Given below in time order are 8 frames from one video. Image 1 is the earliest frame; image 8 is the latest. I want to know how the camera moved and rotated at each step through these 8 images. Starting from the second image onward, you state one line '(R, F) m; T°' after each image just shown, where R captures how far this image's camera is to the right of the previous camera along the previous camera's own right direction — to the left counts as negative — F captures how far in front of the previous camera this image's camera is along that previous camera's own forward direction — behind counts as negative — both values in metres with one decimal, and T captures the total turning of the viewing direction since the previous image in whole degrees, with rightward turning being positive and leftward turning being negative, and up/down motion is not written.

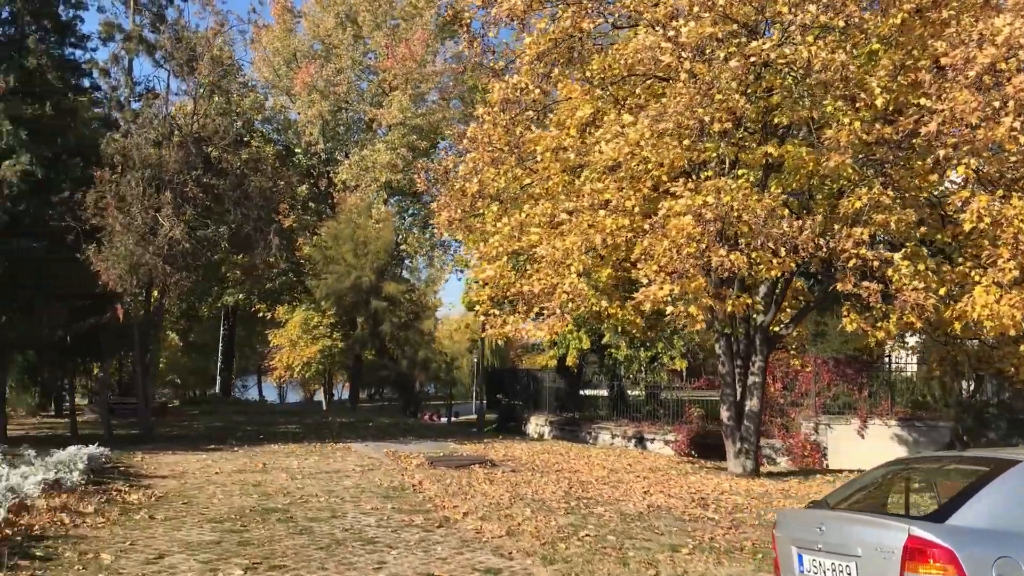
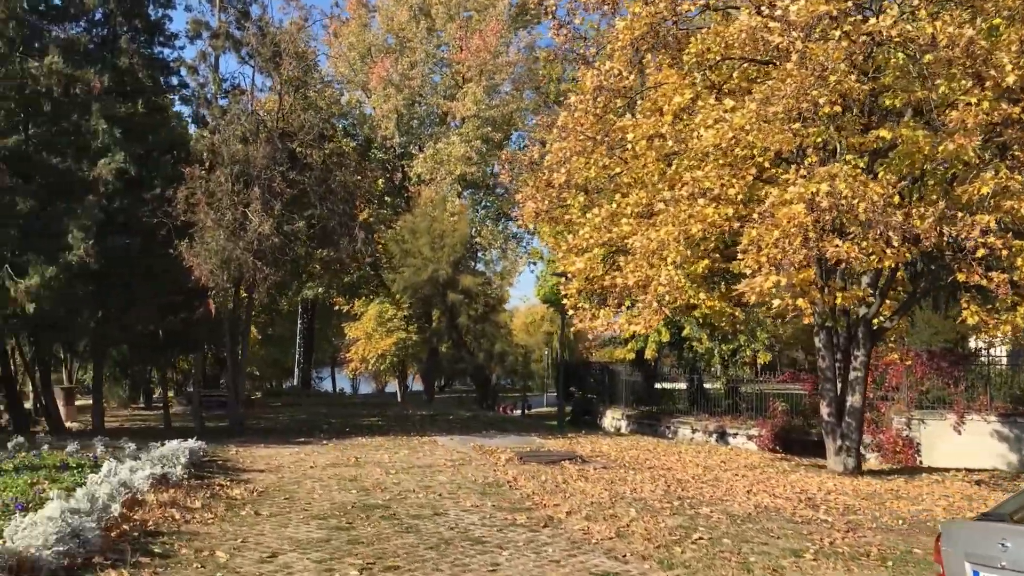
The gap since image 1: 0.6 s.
(-0.4, +0.2) m; -4°
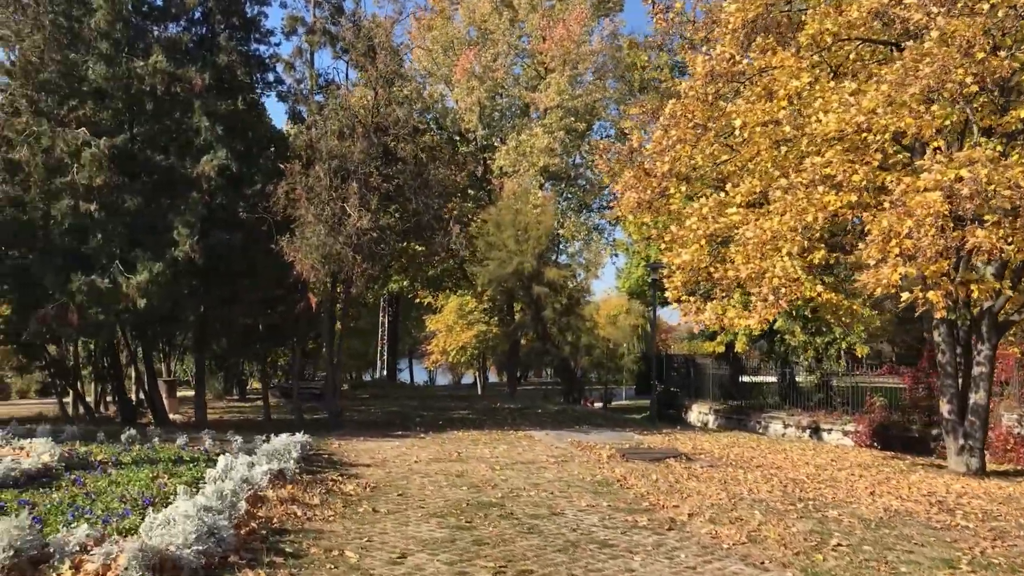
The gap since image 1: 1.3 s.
(-0.5, +0.2) m; -5°
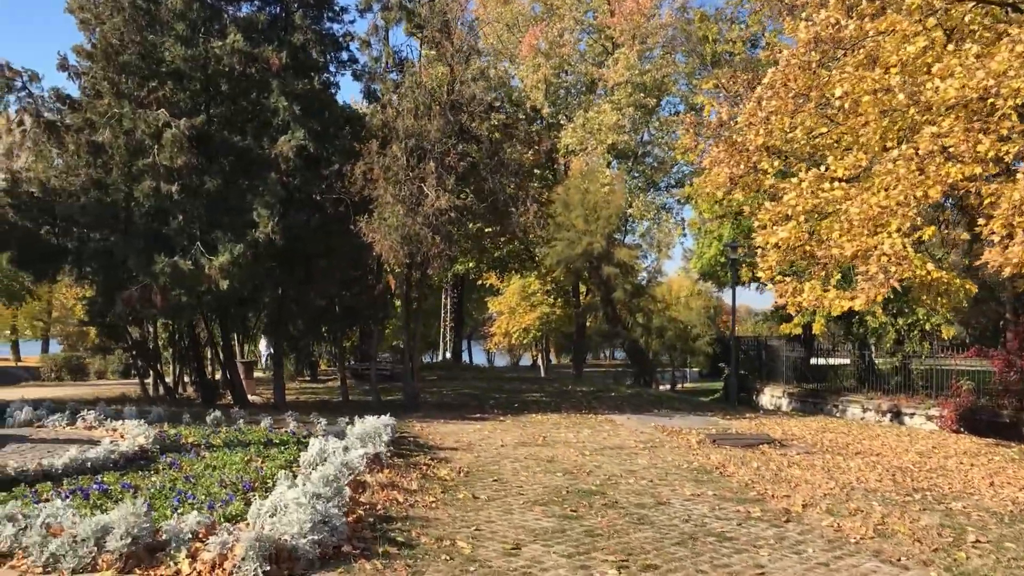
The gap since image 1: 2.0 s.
(-0.5, +0.3) m; -4°
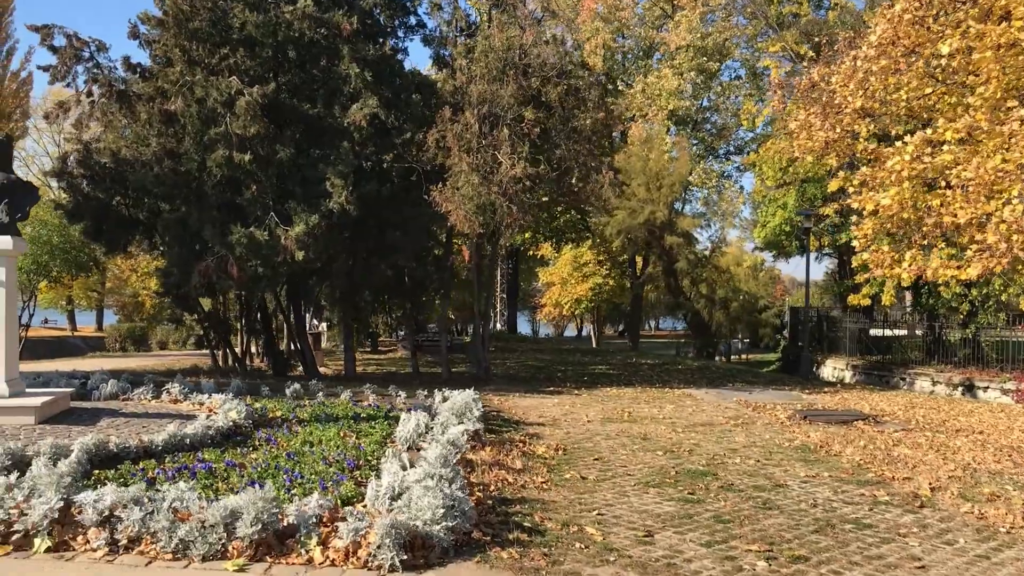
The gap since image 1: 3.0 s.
(-0.6, +0.4) m; -3°
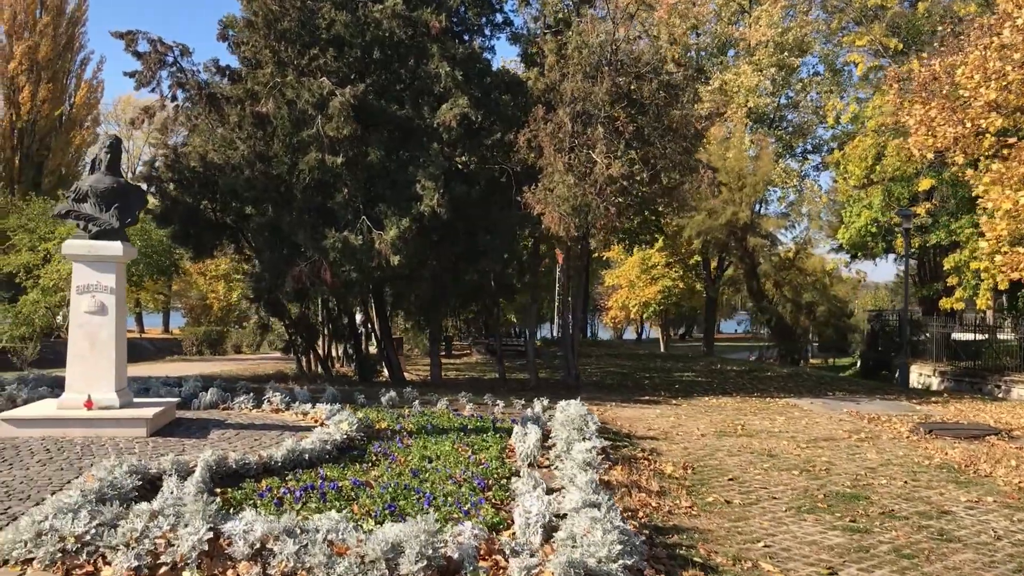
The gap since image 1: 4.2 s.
(-0.7, +0.5) m; -3°
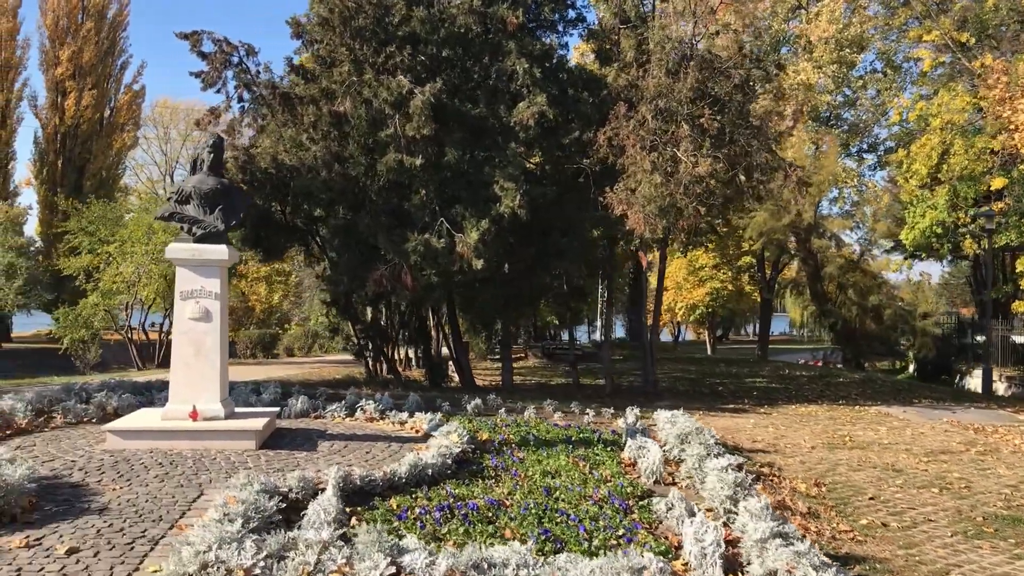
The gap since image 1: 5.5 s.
(-0.9, +0.4) m; -2°
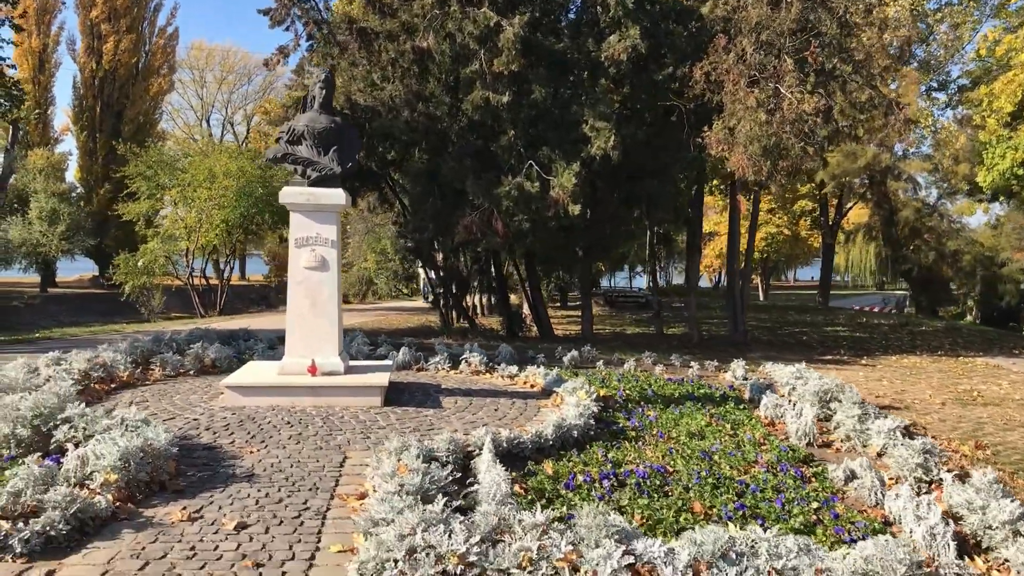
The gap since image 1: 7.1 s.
(-0.9, +0.6) m; -2°
